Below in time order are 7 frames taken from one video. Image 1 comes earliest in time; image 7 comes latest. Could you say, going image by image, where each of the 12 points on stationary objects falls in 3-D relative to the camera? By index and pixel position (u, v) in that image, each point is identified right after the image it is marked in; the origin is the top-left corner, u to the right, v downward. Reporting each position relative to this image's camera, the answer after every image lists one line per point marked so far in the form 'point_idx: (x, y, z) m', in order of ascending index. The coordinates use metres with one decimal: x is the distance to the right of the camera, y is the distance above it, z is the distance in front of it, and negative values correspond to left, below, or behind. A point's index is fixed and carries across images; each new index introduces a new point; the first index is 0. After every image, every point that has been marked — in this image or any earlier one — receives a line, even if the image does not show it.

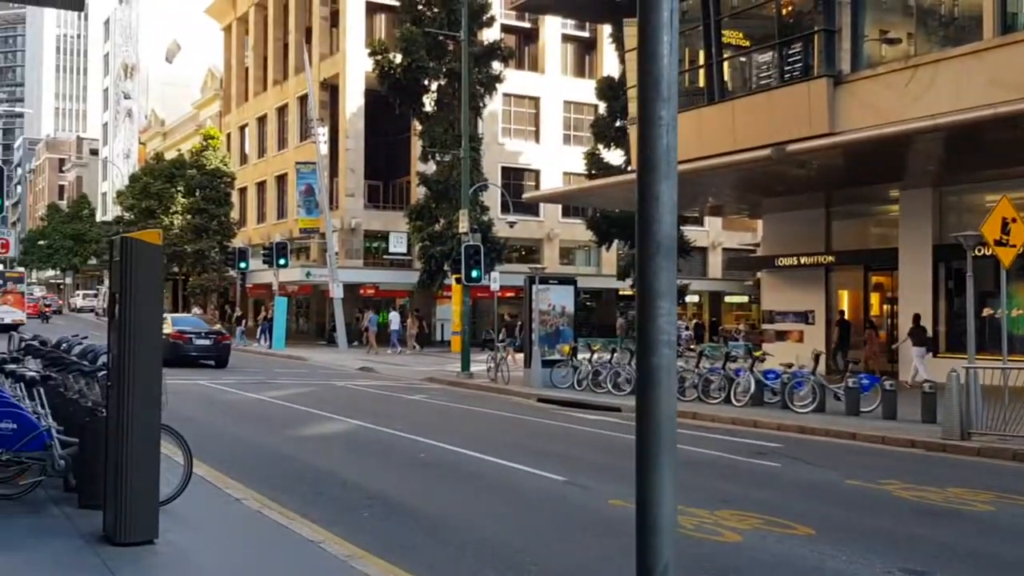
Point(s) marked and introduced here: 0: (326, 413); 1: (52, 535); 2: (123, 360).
0: (-3.0, -2.1, +16.7) m
1: (-3.3, -1.8, +7.2) m
2: (-2.6, -0.5, +6.9) m
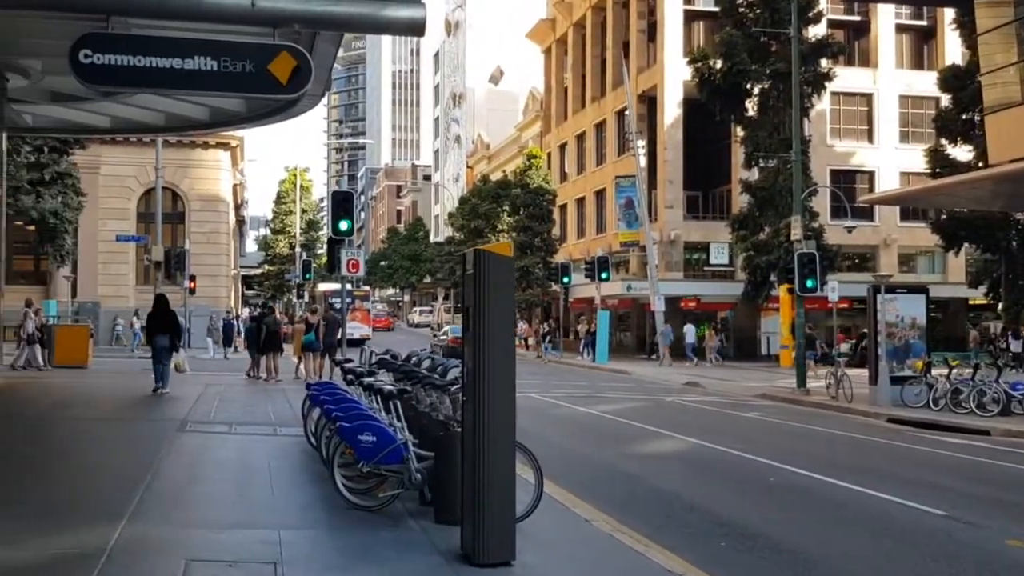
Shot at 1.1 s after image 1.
0: (+2.4, -2.3, +16.2) m
1: (-0.7, -1.9, +7.2) m
2: (-0.2, -0.6, +6.7) m
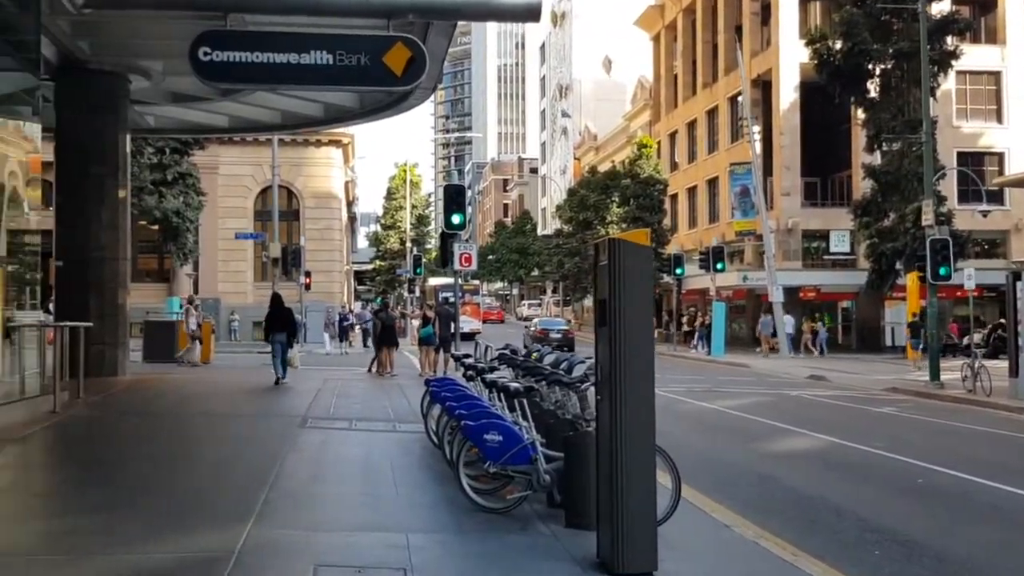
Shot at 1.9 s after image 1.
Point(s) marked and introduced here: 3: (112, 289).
0: (+4.2, -2.1, +15.4) m
1: (+0.2, -1.8, +6.8) m
2: (+0.6, -0.5, +6.3) m
3: (-7.6, 0.0, +19.4) m
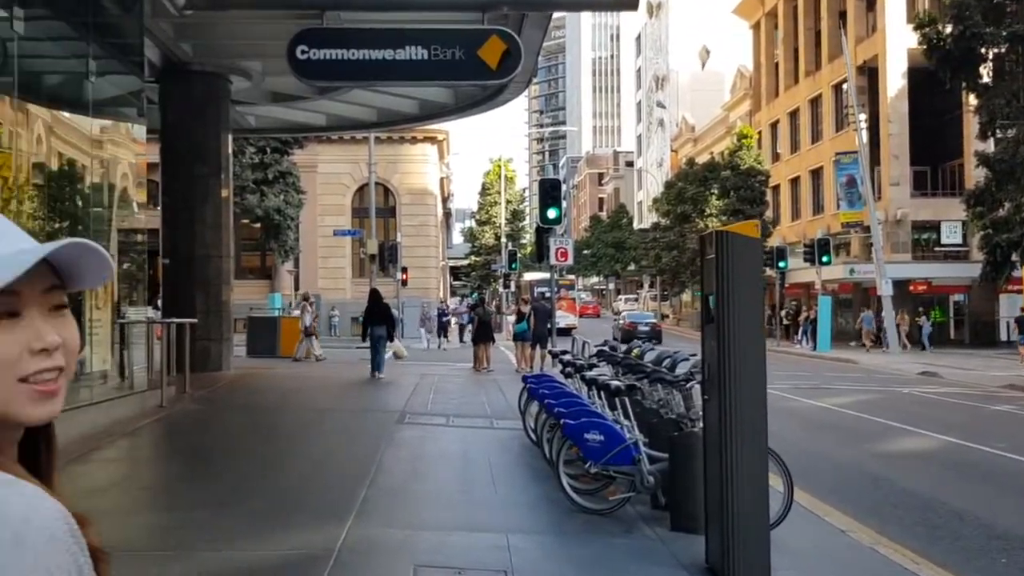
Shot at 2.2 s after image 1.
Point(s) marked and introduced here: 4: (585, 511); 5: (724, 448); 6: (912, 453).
0: (+5.7, -2.0, +14.7) m
1: (+0.9, -1.8, +6.6) m
2: (+1.2, -0.5, +6.0) m
3: (-5.8, 0.0, +19.8) m
4: (+0.6, -1.7, +7.8) m
5: (+1.2, -0.9, +6.0) m
6: (+4.8, -2.0, +12.3) m
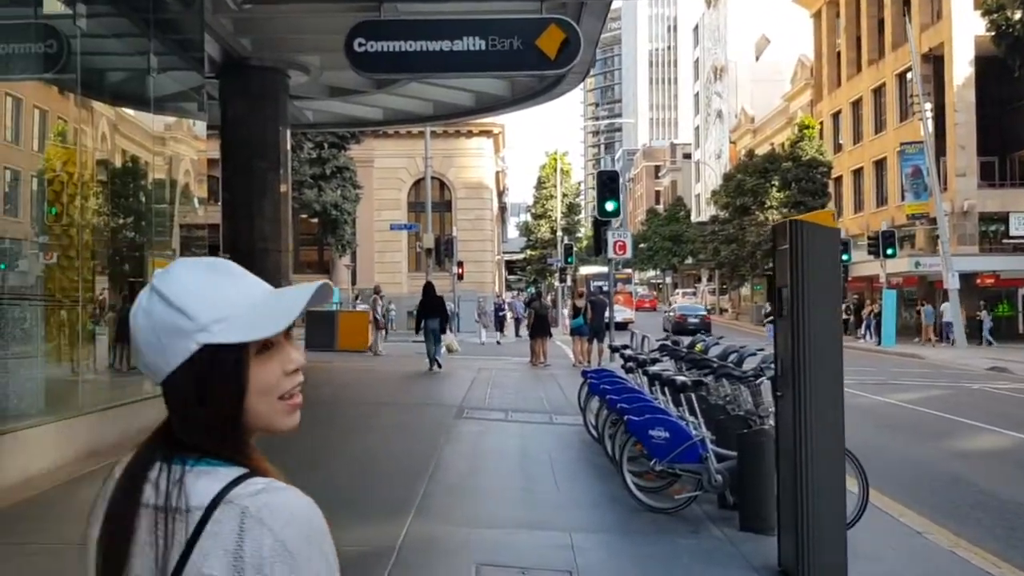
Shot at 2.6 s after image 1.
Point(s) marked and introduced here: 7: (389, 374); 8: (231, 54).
0: (+6.5, -1.9, +14.2) m
1: (+1.3, -1.7, +6.3) m
2: (+1.6, -0.4, +5.7) m
3: (-4.6, +0.1, +19.9) m
4: (+1.0, -1.7, +7.6) m
5: (+1.6, -0.9, +5.7) m
6: (+5.5, -1.9, +11.8) m
7: (-2.4, -1.6, +19.5) m
8: (-5.2, +4.3, +18.8) m
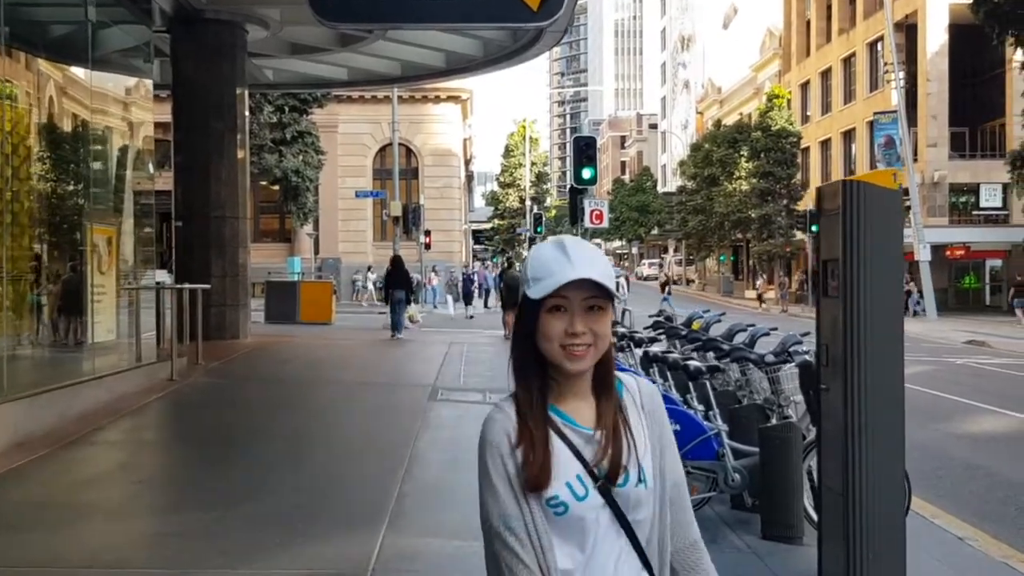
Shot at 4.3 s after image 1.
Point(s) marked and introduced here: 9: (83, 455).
0: (+6.2, -1.5, +13.5) m
1: (+1.3, -1.6, +5.4) m
2: (+1.6, -0.3, +4.8) m
3: (-5.2, +0.7, +18.7) m
4: (+1.0, -1.5, +6.7) m
5: (+1.6, -0.8, +4.8) m
6: (+5.3, -1.6, +11.1) m
7: (-2.9, -1.1, +18.5) m
8: (-5.7, +4.9, +17.4) m
9: (-3.6, -1.4, +8.5) m
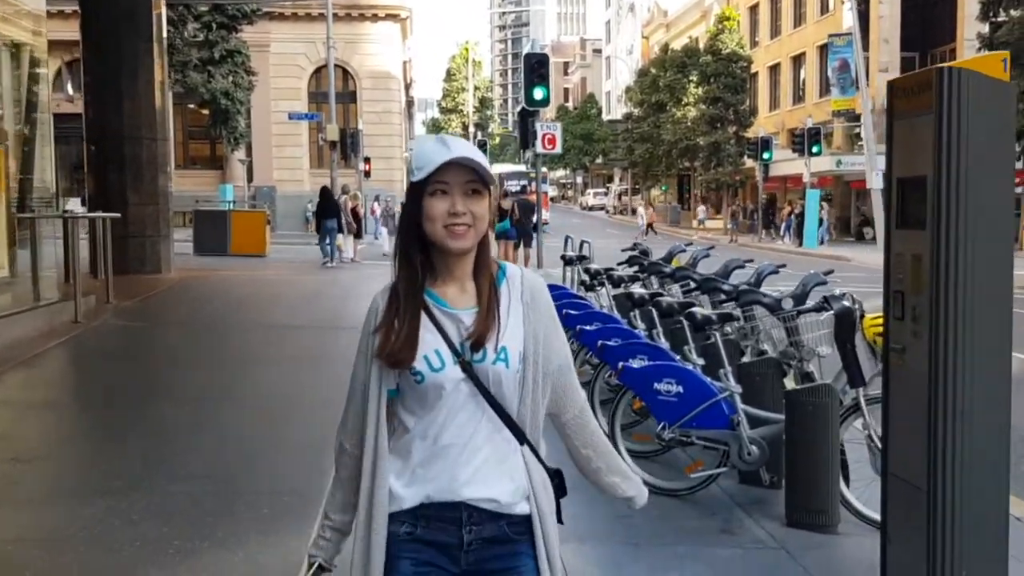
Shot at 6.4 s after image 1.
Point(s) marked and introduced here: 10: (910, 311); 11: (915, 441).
0: (+5.6, -0.7, +12.6) m
1: (+1.1, -1.3, +4.3) m
2: (+1.5, 0.0, +3.6) m
3: (-6.0, +1.9, +17.0) m
4: (+0.8, -1.1, +5.5) m
5: (+1.5, -0.5, +3.6) m
6: (+4.8, -0.9, +10.1) m
7: (-3.7, +0.1, +17.0) m
8: (-6.5, +5.9, +15.4) m
9: (-3.8, -0.9, +7.0) m
10: (+1.5, -0.1, +3.8) m
11: (+1.5, -0.6, +3.8) m
